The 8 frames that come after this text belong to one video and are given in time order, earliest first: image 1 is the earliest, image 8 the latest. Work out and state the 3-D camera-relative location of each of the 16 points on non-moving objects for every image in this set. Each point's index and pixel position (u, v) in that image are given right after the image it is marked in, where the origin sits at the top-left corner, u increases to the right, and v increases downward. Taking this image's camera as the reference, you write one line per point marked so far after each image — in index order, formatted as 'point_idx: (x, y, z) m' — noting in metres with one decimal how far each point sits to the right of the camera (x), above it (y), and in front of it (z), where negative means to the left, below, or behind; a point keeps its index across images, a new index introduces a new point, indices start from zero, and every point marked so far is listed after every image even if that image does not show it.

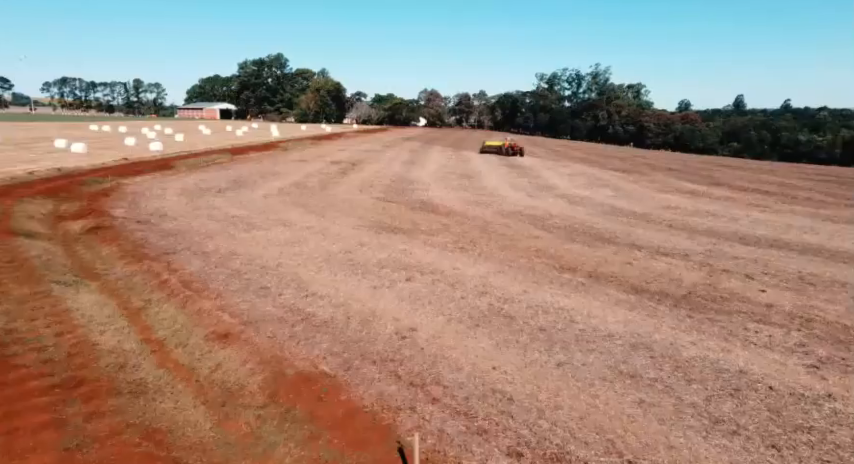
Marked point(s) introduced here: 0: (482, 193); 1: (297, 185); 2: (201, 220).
0: (+1.9, +1.3, +17.9) m
1: (-4.9, +1.7, +18.8) m
2: (-5.5, +0.3, +12.2) m
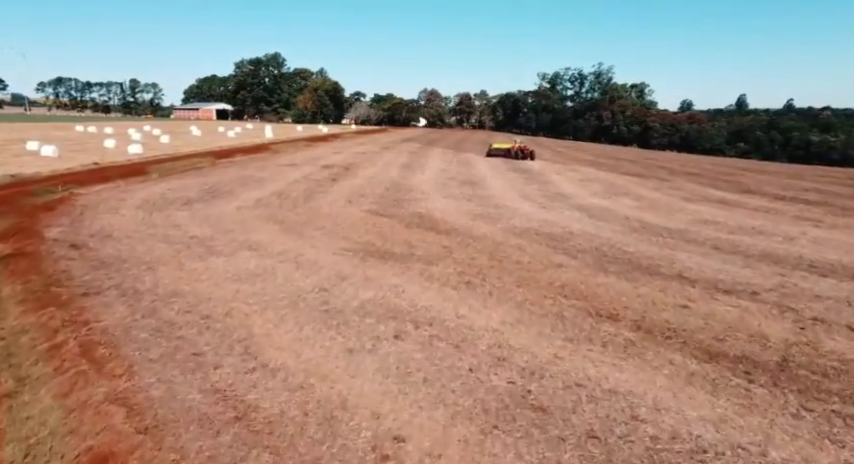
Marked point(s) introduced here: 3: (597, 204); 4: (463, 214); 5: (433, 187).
0: (+1.8, +0.8, +15.8) m
1: (-4.9, +1.2, +16.7) m
2: (-5.5, -0.2, +10.1) m
3: (+5.5, +0.9, +16.4) m
4: (+1.0, +0.4, +14.2) m
5: (+0.2, +1.6, +19.4) m
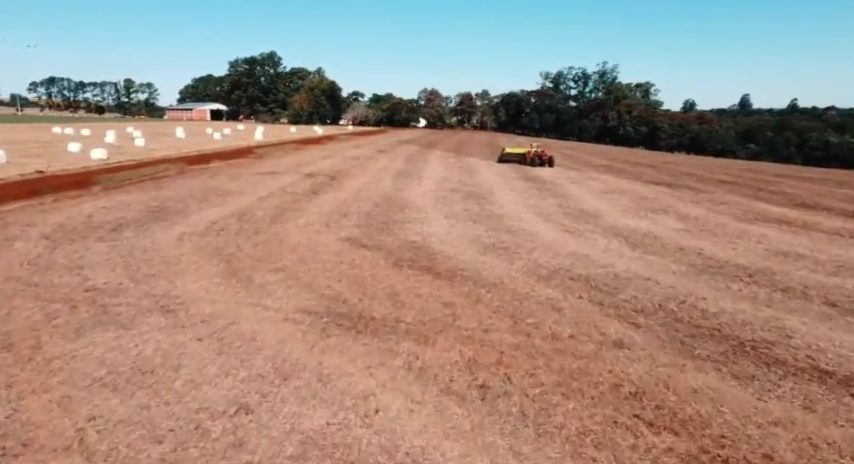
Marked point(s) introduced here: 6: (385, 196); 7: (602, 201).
0: (+1.8, 0.0, +12.7) m
1: (-5.0, +0.5, +13.6) m
2: (-5.6, -0.9, +7.0) m
3: (+5.4, +0.1, +13.3) m
4: (+0.9, -0.3, +11.0) m
5: (+0.1, +0.9, +16.3) m
6: (-1.5, +1.2, +17.6) m
7: (+6.2, +1.1, +17.8) m
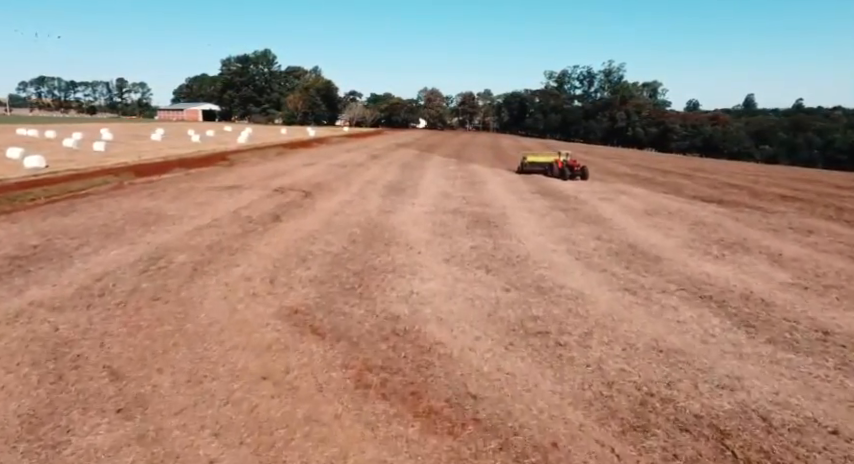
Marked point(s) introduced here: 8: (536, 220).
0: (+1.6, -1.0, +8.5) m
1: (-5.1, -0.5, +9.4) m
2: (-5.8, -1.9, +2.8) m
3: (+5.3, -0.9, +9.1) m
4: (+0.8, -1.3, +6.8) m
5: (0.0, -0.1, +12.1) m
6: (-1.6, +0.2, +13.4) m
7: (+6.0, +0.1, +13.7) m
8: (+3.2, +0.3, +14.7) m
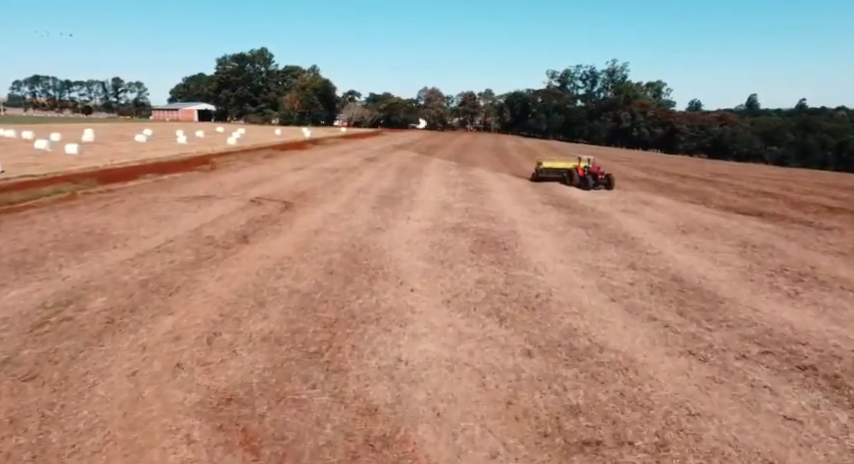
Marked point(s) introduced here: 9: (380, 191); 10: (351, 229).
0: (+1.5, -1.5, +6.2) m
1: (-5.2, -1.1, +7.1) m
2: (-5.9, -2.5, +0.5) m
3: (+5.2, -1.4, +6.8) m
4: (+0.7, -1.8, +4.5) m
5: (-0.1, -0.7, +9.8) m
6: (-1.7, -0.4, +11.1) m
7: (+5.9, -0.5, +11.4) m
8: (+3.1, -0.2, +12.4) m
9: (-1.8, +1.6, +19.7) m
10: (-2.0, +0.1, +13.1) m
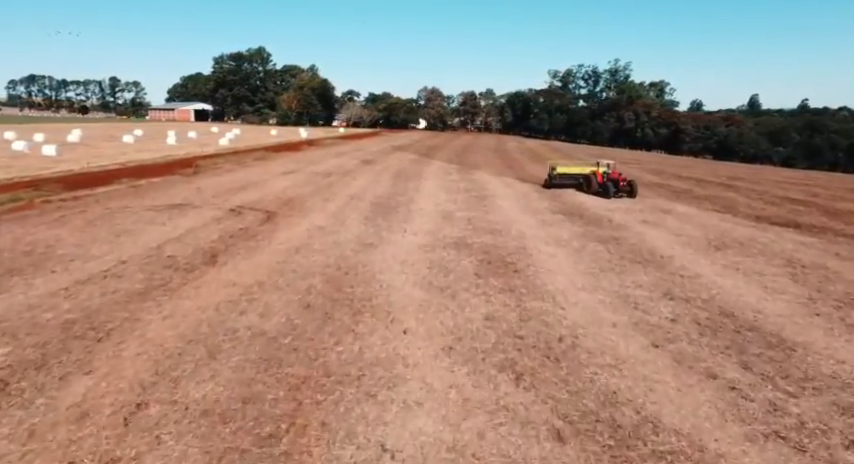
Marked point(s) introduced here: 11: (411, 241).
0: (+1.5, -1.9, +4.5) m
1: (-5.3, -1.4, +5.4) m
2: (-5.9, -2.8, -1.1) m
3: (+5.1, -1.8, +5.1) m
4: (+0.6, -2.2, +2.9) m
5: (-0.1, -1.1, +8.1) m
6: (-1.7, -0.7, +9.4) m
7: (+5.9, -0.8, +9.7) m
8: (+3.1, -0.6, +10.8) m
9: (-1.9, +1.2, +18.0) m
10: (-2.0, -0.3, +11.5) m
11: (-0.4, -0.2, +12.2) m
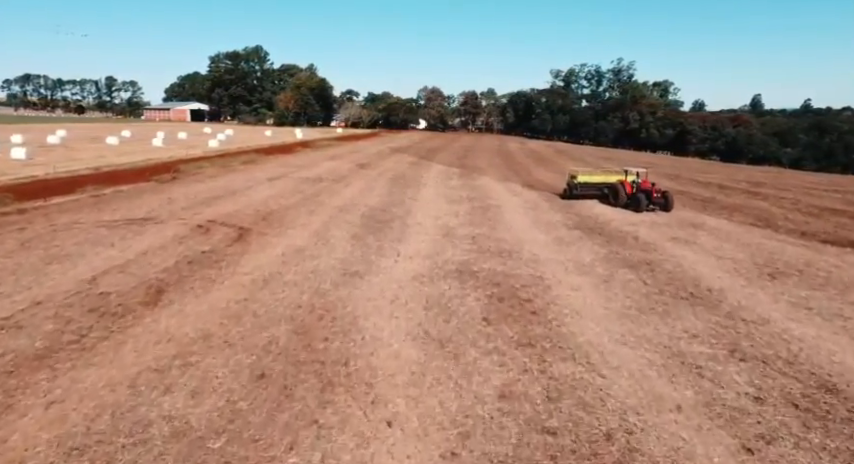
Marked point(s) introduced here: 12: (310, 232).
0: (+1.4, -2.4, +2.5) m
1: (-5.3, -1.9, +3.4) m
2: (-6.0, -3.3, -3.2) m
3: (+5.1, -2.3, +3.1) m
4: (+0.6, -2.7, +0.8) m
5: (-0.2, -1.6, +6.1) m
6: (-1.8, -1.2, +7.4) m
7: (+5.8, -1.3, +7.7) m
8: (+3.0, -1.1, +8.7) m
9: (-1.9, +0.7, +16.0) m
10: (-2.1, -0.8, +9.4) m
11: (-0.4, -0.7, +10.2) m
12: (-3.0, +0.1, +13.0) m
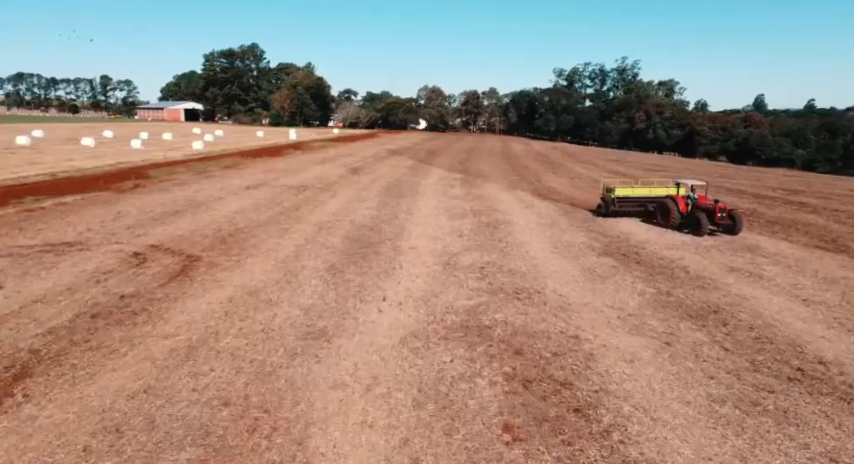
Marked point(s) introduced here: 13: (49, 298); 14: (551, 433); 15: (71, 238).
0: (+1.3, -3.0, -0.2) m
1: (-5.4, -2.5, +0.7) m
2: (-6.1, -3.9, -5.9) m
3: (+5.0, -2.9, +0.3) m
4: (+0.5, -3.3, -1.9) m
5: (-0.3, -2.2, +3.4) m
6: (-1.9, -1.9, +4.6) m
7: (+5.7, -2.0, +4.9) m
8: (+2.9, -1.7, +6.0) m
9: (-2.0, +0.1, +13.3) m
10: (-2.2, -1.4, +6.7) m
11: (-0.5, -1.3, +7.4) m
12: (-3.1, -0.5, +10.2) m
13: (-5.9, -1.0, +7.8) m
14: (+1.2, -1.9, +5.0) m
15: (-8.1, -0.1, +11.4) m
